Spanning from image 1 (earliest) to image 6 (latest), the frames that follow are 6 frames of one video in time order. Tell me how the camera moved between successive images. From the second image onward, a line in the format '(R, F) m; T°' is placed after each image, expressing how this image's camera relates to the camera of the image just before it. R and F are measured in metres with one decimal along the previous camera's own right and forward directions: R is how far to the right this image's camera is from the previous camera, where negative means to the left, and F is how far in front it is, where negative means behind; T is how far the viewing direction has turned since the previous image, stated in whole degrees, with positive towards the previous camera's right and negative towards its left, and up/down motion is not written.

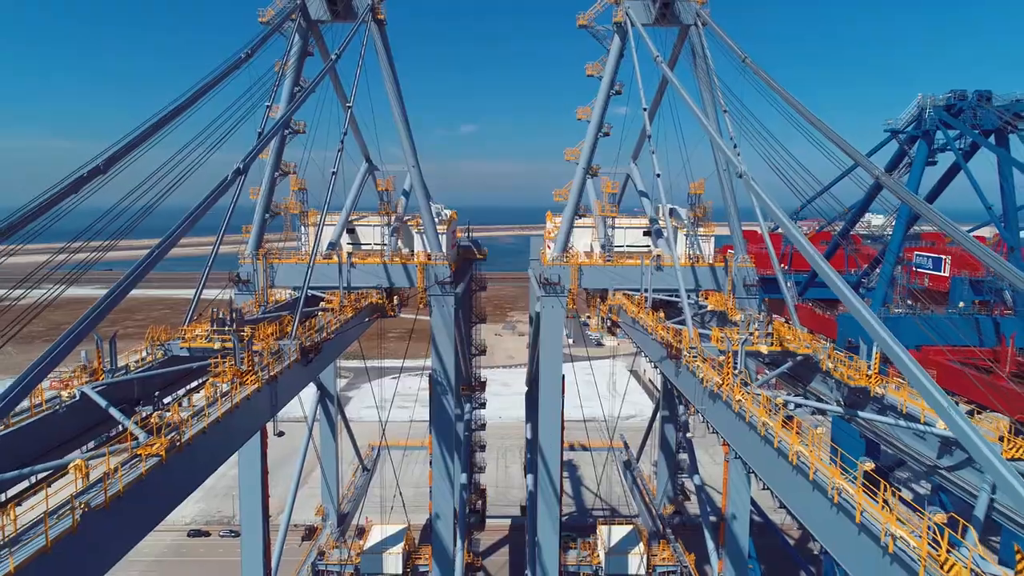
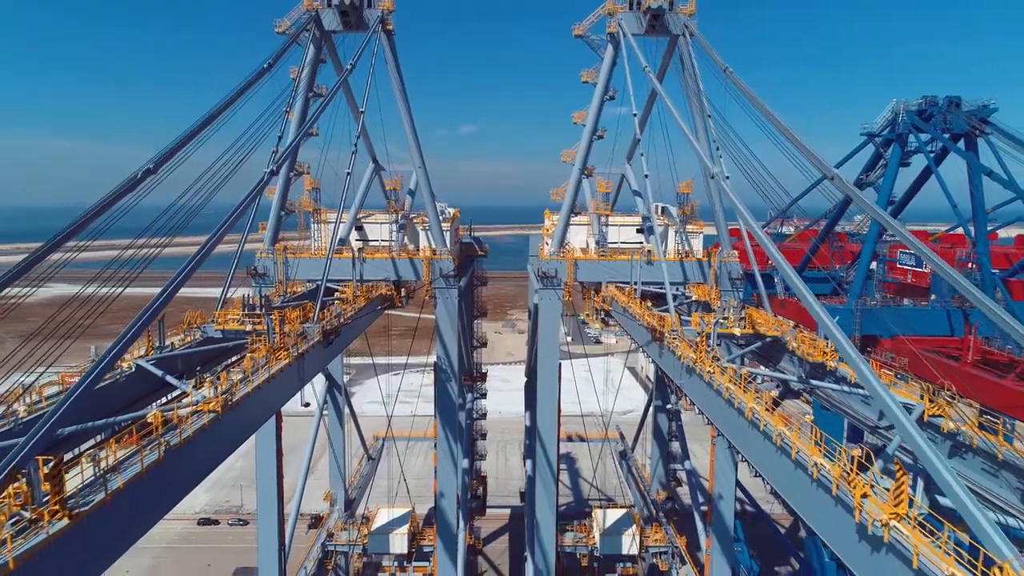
(0.0, -0.8) m; 0°
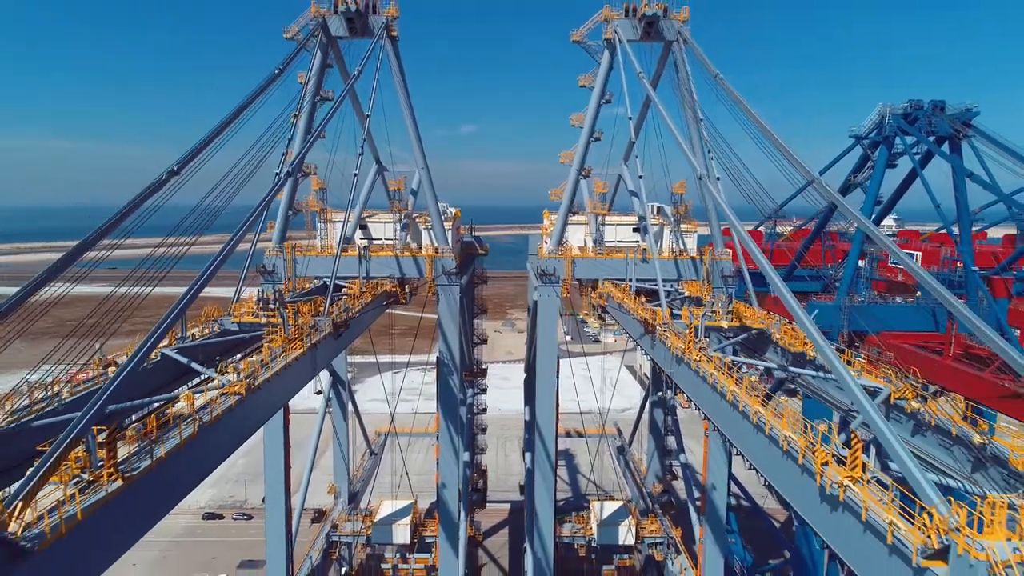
(0.0, -0.5) m; 0°
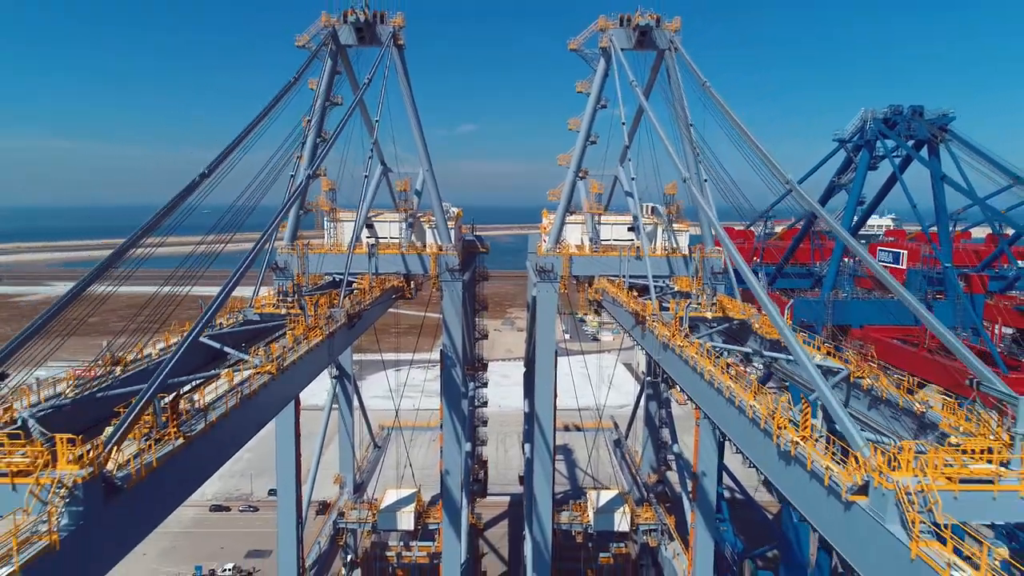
(0.0, -0.7) m; 0°
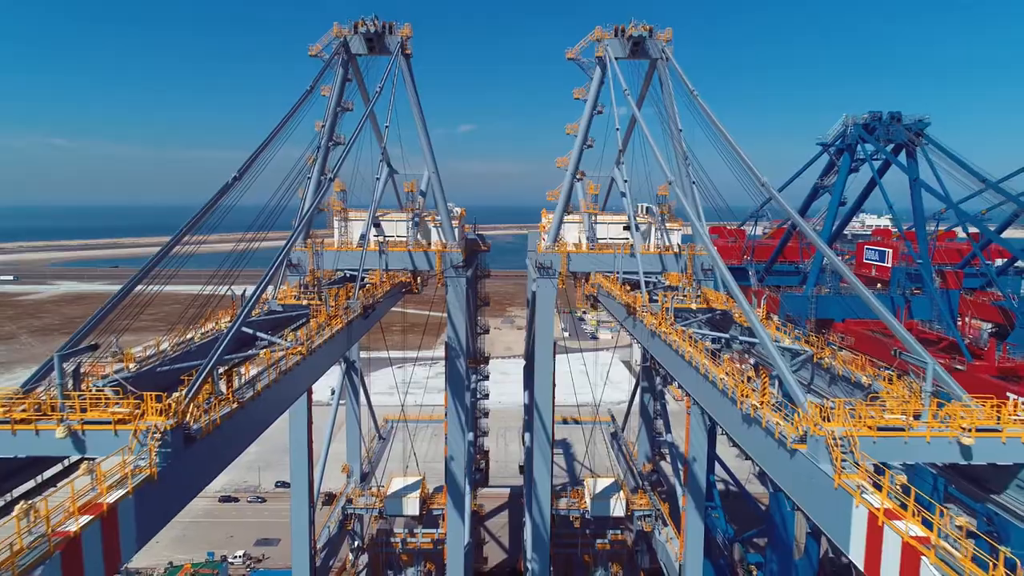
(0.0, -0.8) m; 0°
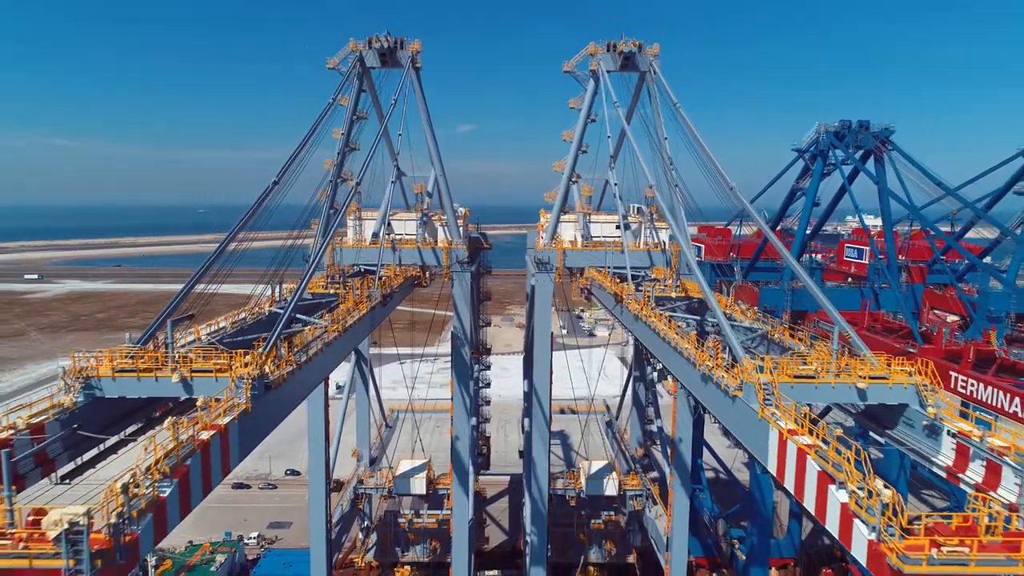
(-0.1, -1.4) m; 0°
